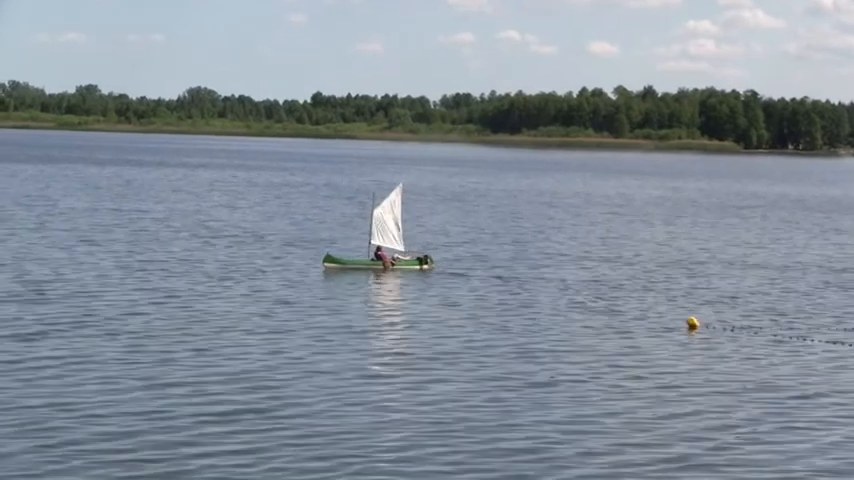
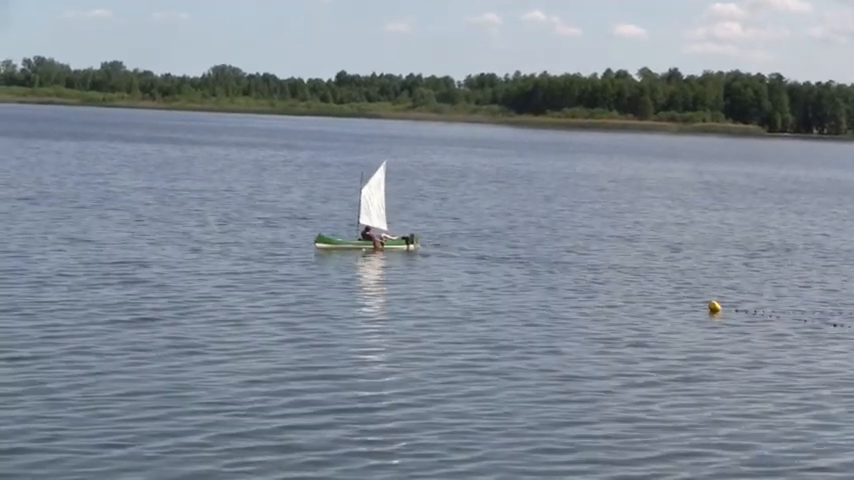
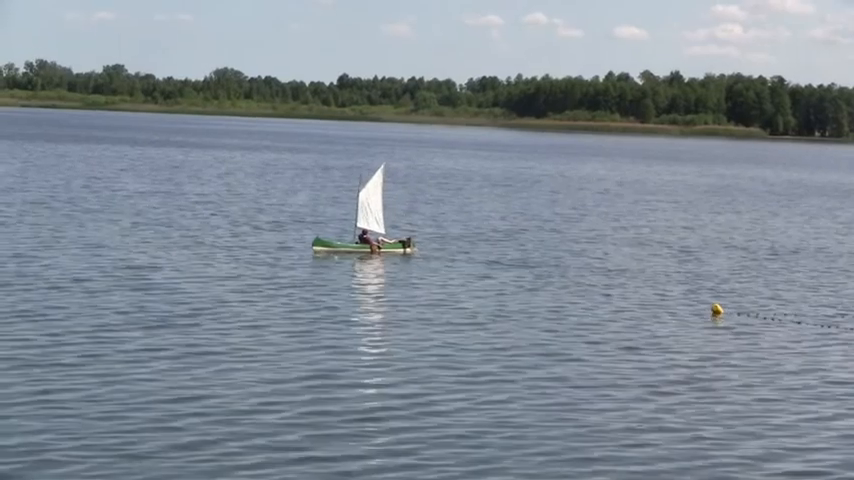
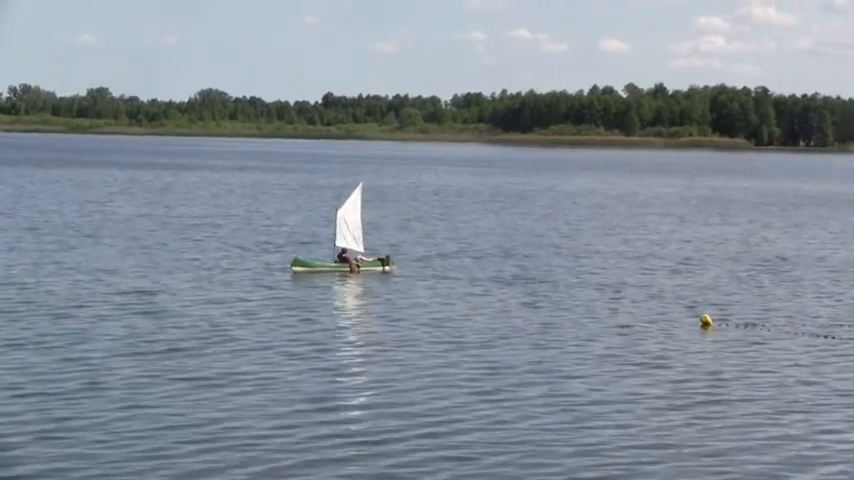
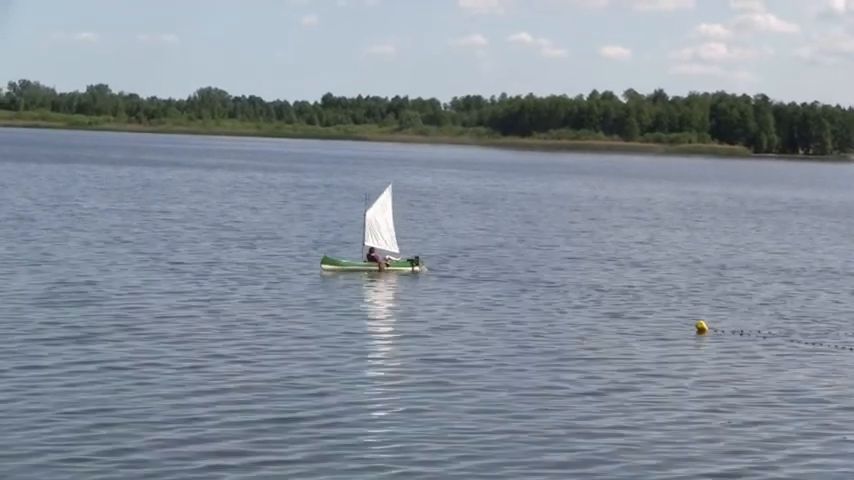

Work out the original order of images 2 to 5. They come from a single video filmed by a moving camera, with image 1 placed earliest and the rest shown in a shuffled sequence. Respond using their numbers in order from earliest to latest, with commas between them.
5, 2, 3, 4
